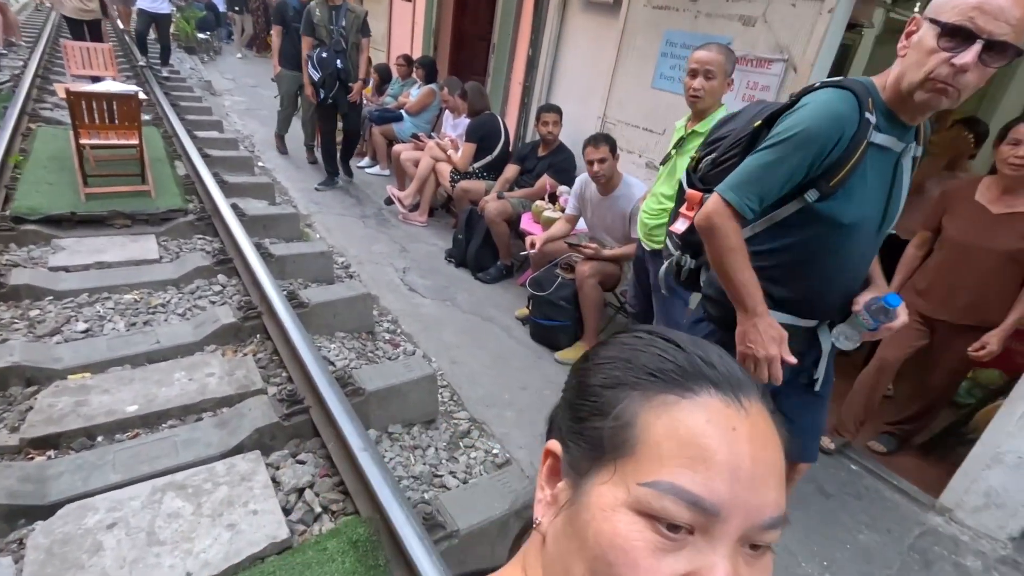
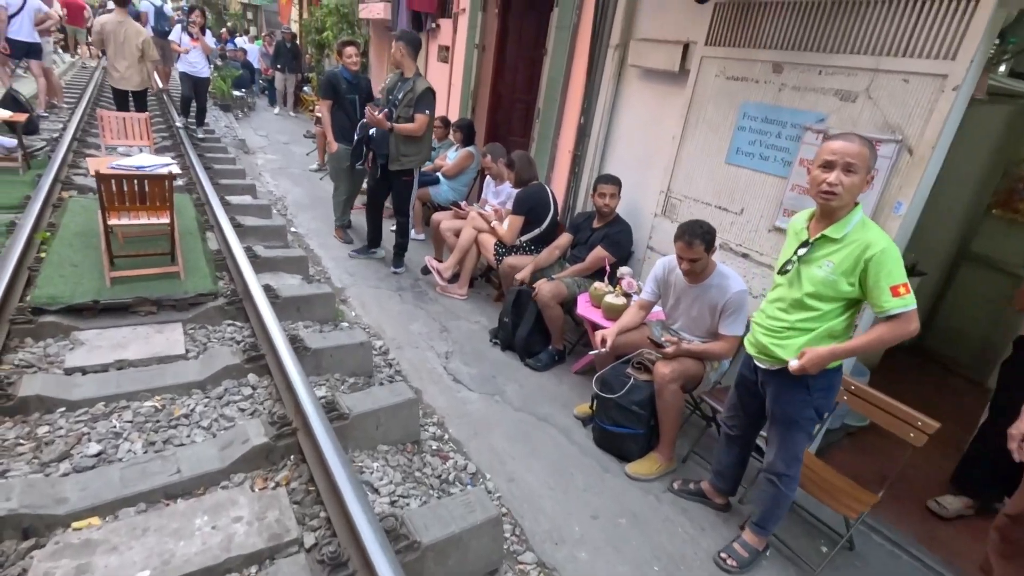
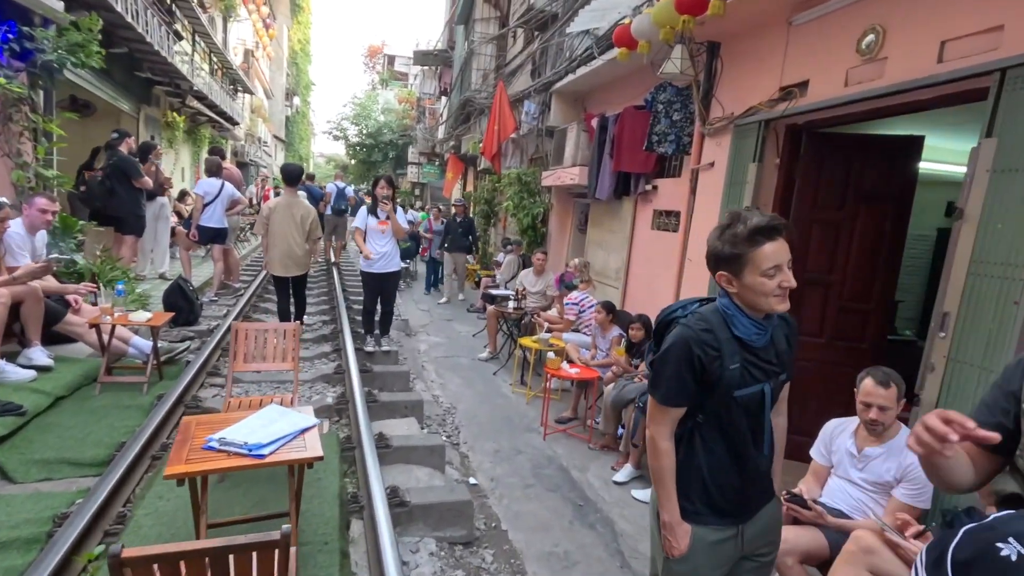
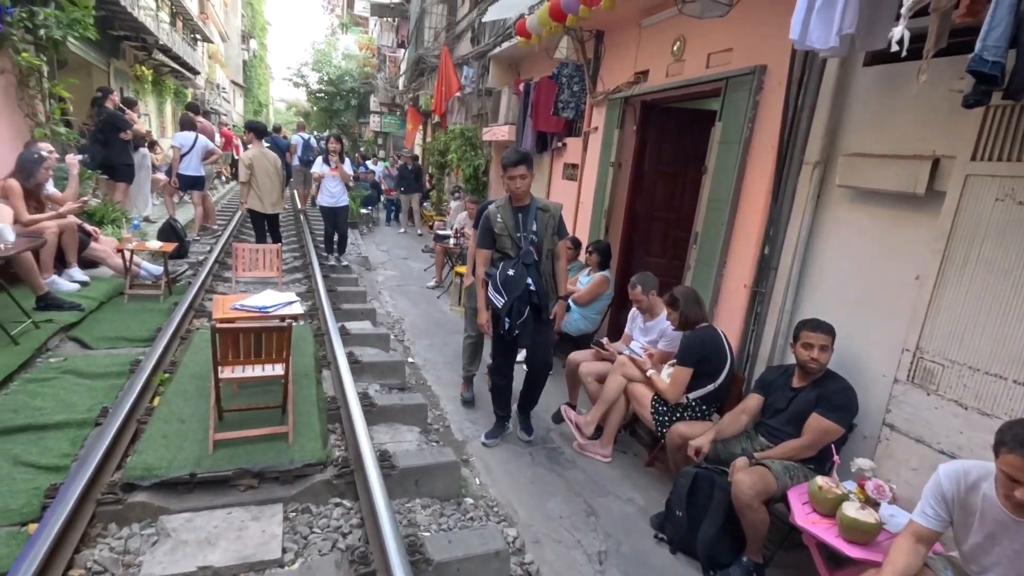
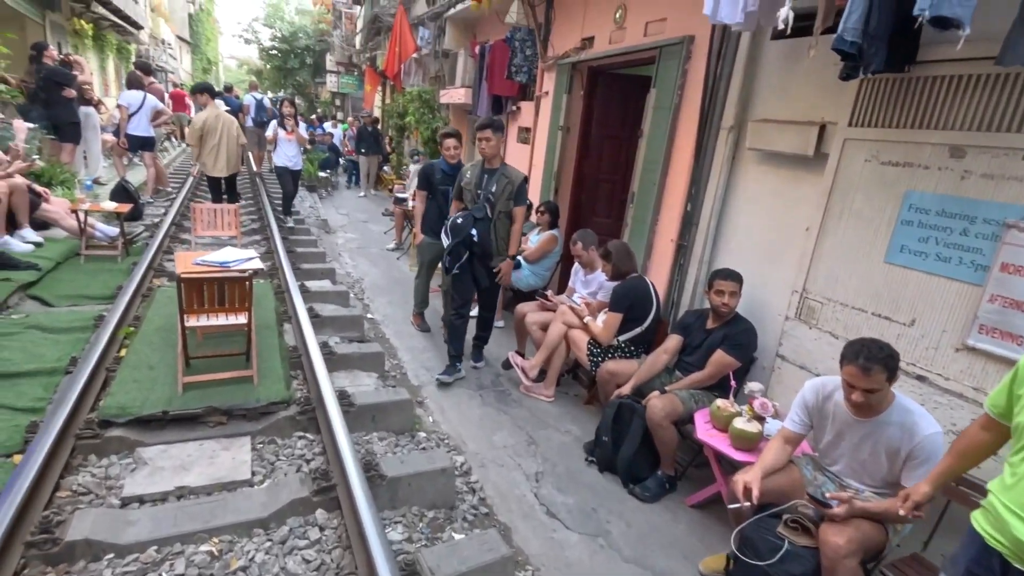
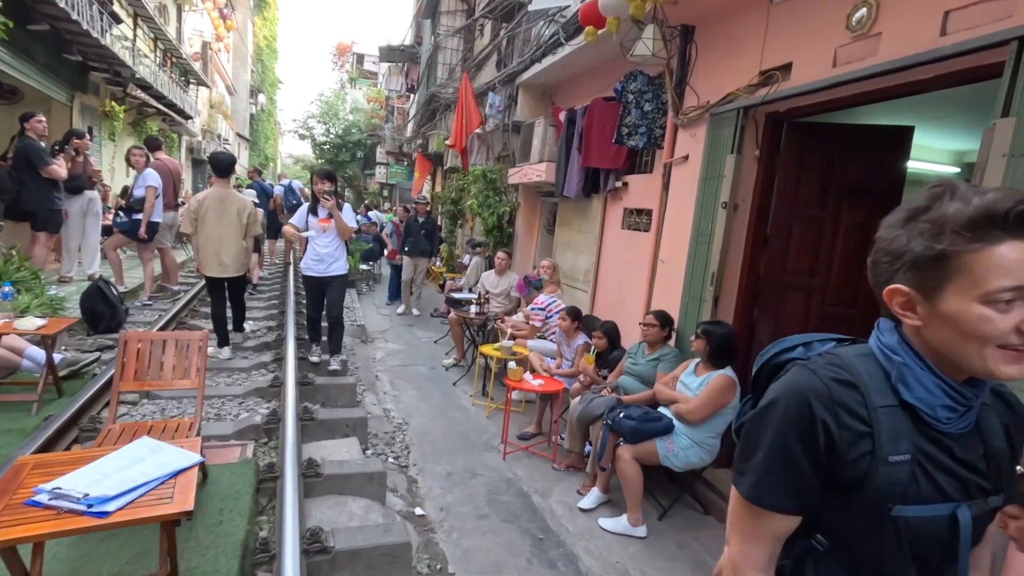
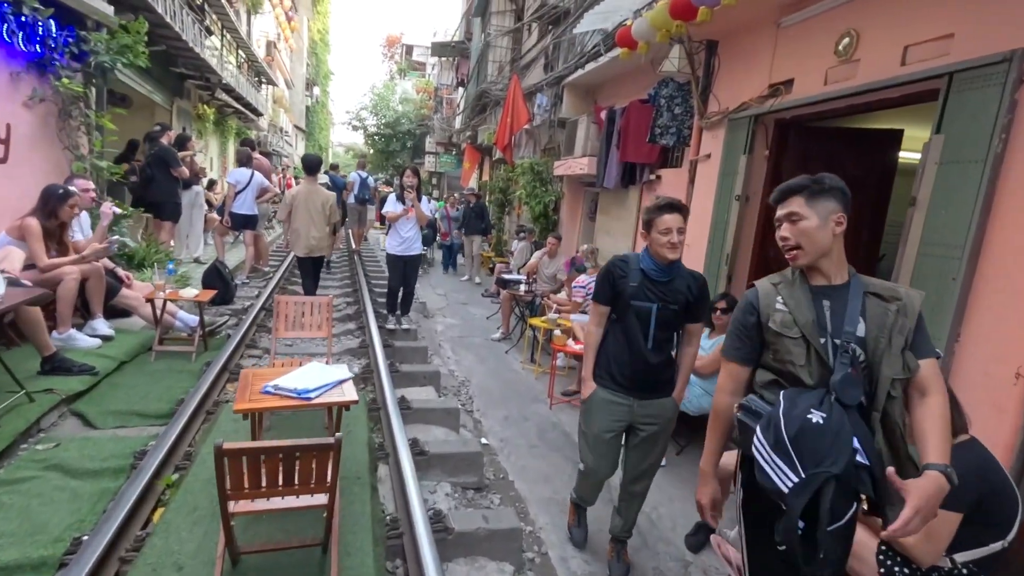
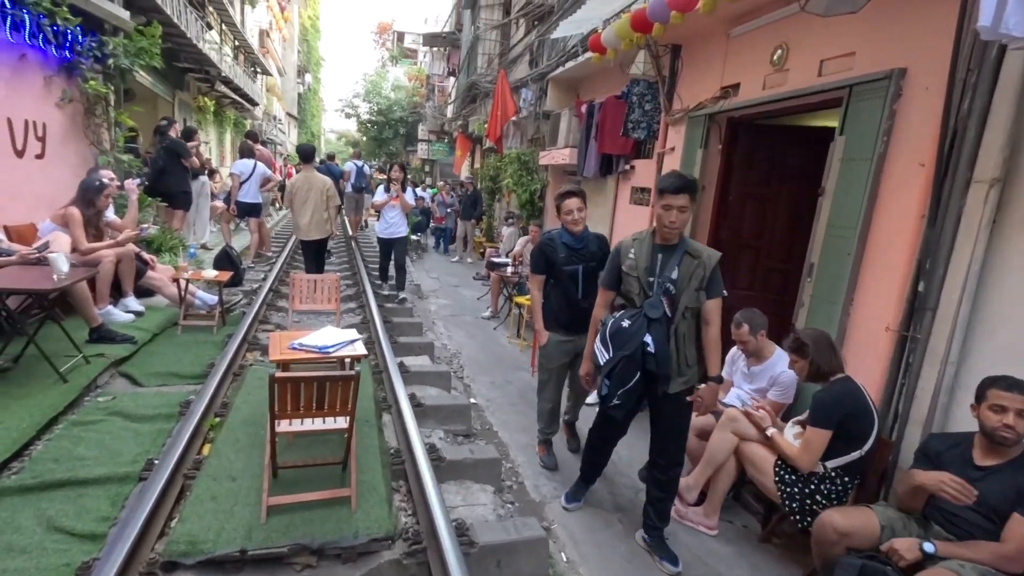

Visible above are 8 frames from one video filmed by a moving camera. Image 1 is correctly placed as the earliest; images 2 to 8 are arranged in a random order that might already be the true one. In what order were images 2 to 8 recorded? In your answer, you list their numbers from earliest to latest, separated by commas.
2, 5, 4, 8, 7, 3, 6
